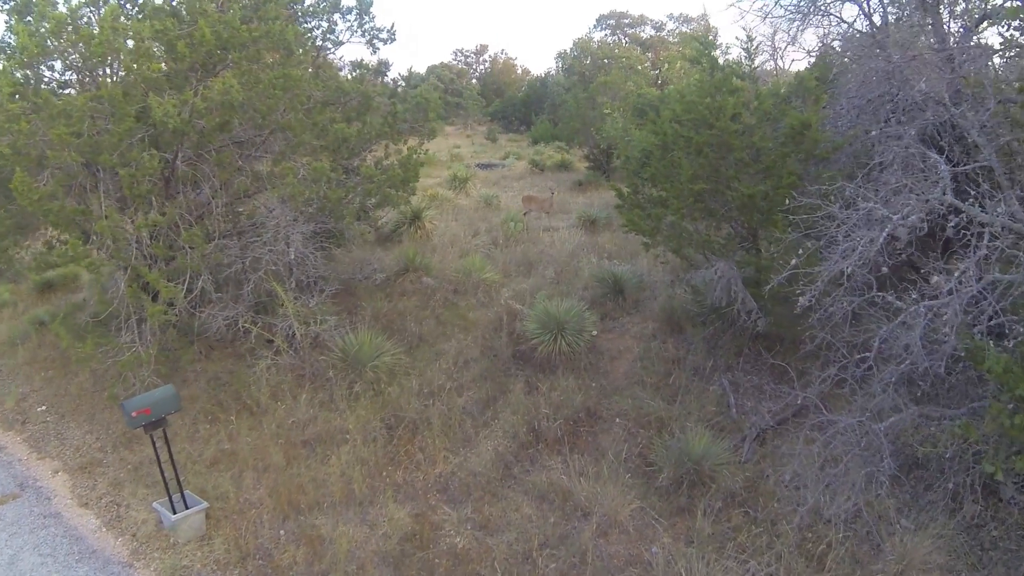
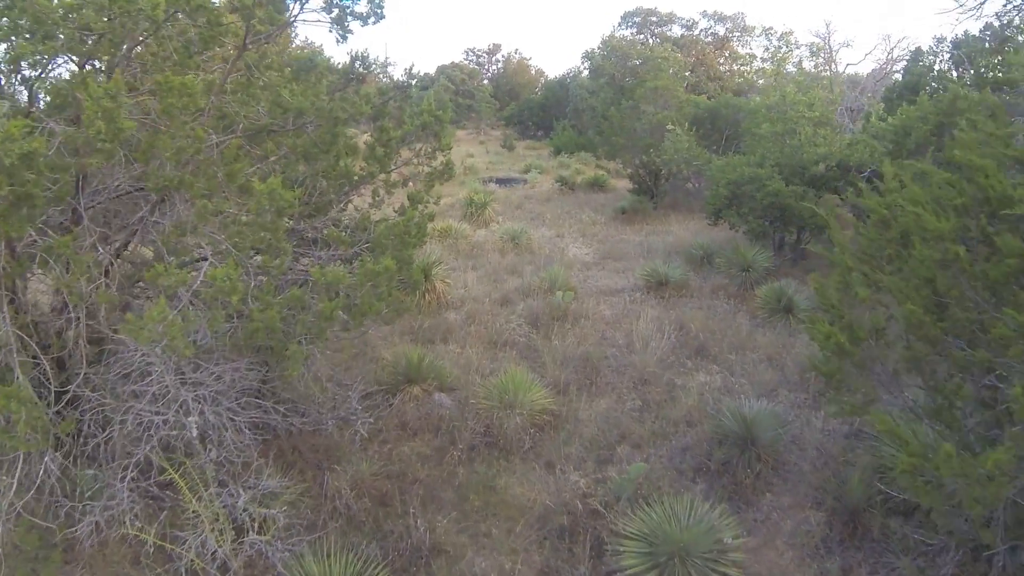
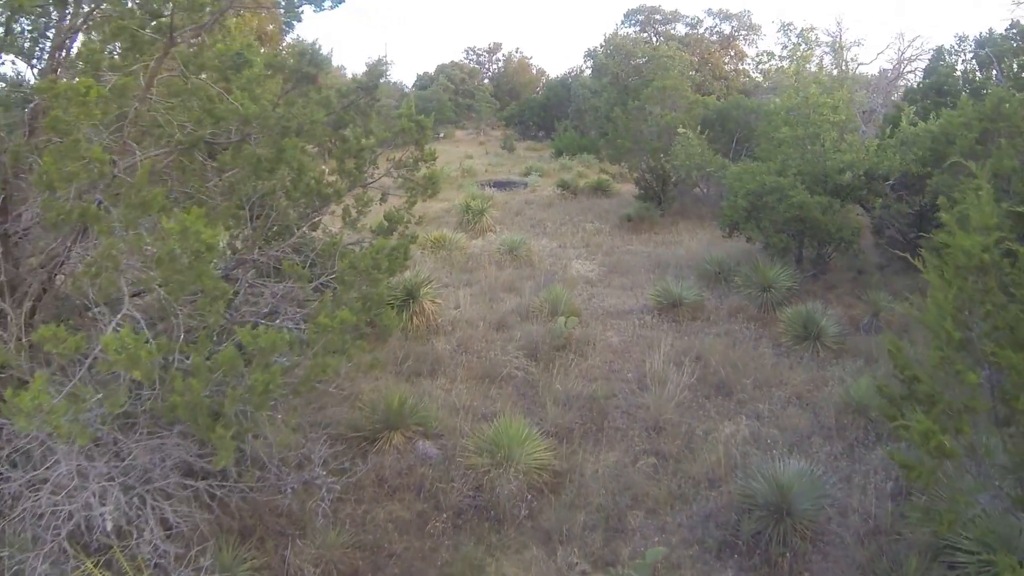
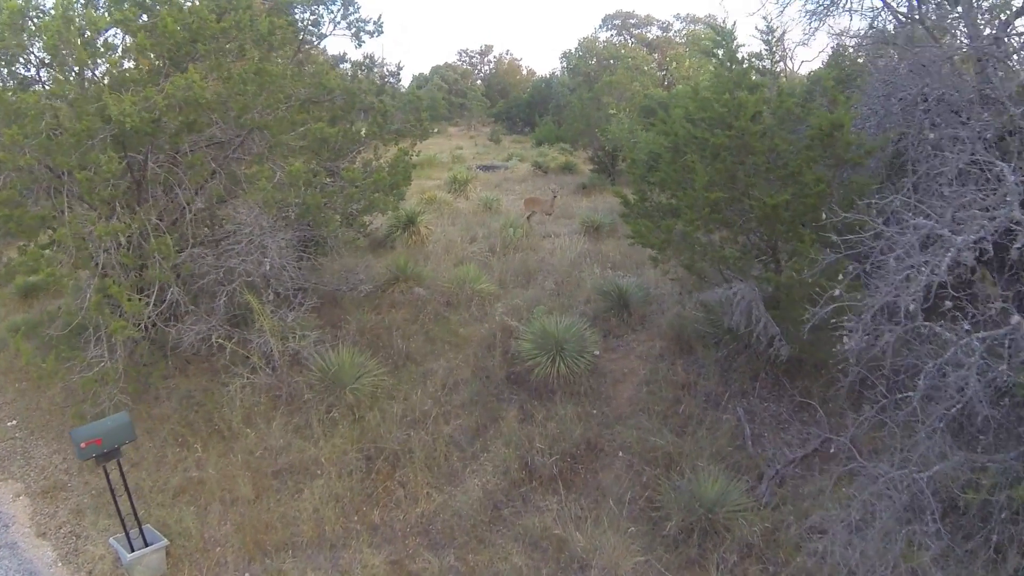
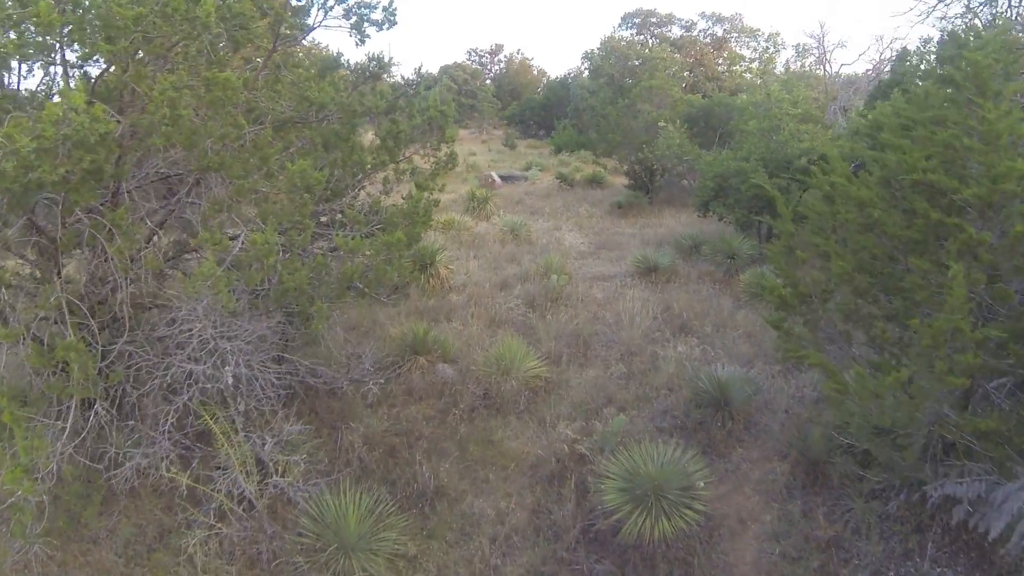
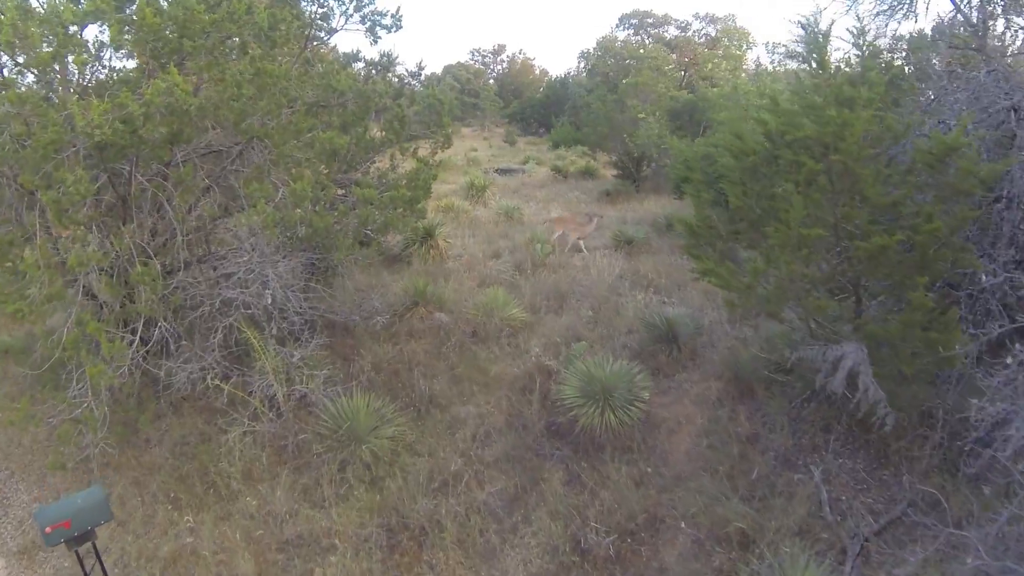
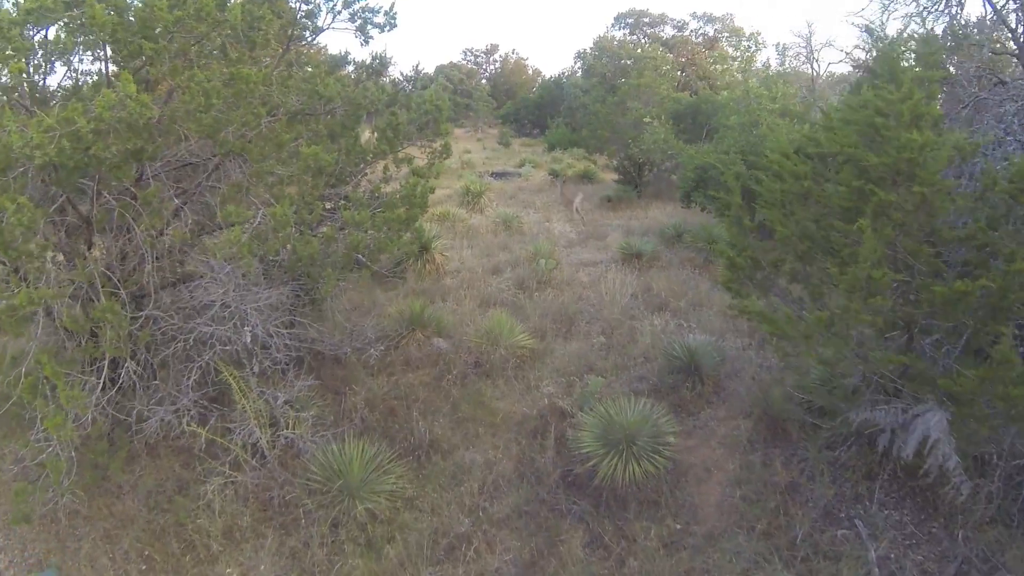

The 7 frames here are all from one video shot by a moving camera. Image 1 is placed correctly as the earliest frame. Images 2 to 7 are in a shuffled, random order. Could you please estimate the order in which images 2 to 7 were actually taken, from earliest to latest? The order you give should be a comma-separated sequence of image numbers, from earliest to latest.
4, 6, 7, 5, 2, 3
